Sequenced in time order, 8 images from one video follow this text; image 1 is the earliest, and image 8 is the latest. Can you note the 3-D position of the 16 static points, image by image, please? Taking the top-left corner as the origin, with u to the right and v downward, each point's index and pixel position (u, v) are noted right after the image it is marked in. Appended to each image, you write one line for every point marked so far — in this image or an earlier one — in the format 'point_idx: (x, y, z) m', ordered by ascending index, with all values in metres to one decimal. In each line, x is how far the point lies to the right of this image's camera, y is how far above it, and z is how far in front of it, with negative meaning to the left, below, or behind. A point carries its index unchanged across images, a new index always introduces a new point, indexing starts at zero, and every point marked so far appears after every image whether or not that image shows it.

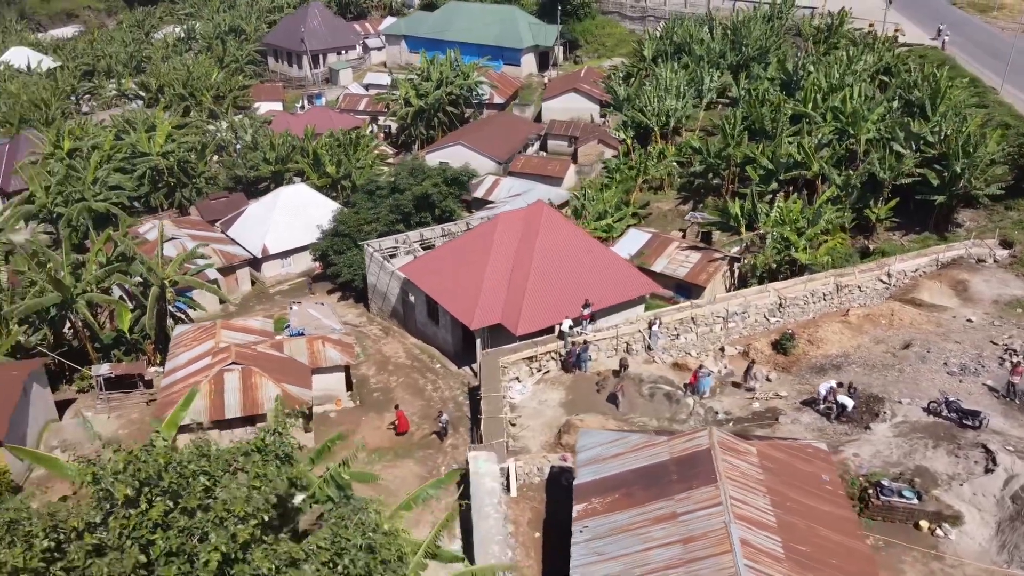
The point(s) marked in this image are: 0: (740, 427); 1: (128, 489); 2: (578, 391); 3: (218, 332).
0: (+4.9, -3.0, +17.2) m
1: (-3.1, -1.6, +6.4) m
2: (+1.5, -2.4, +18.6) m
3: (-7.4, -1.1, +20.0) m
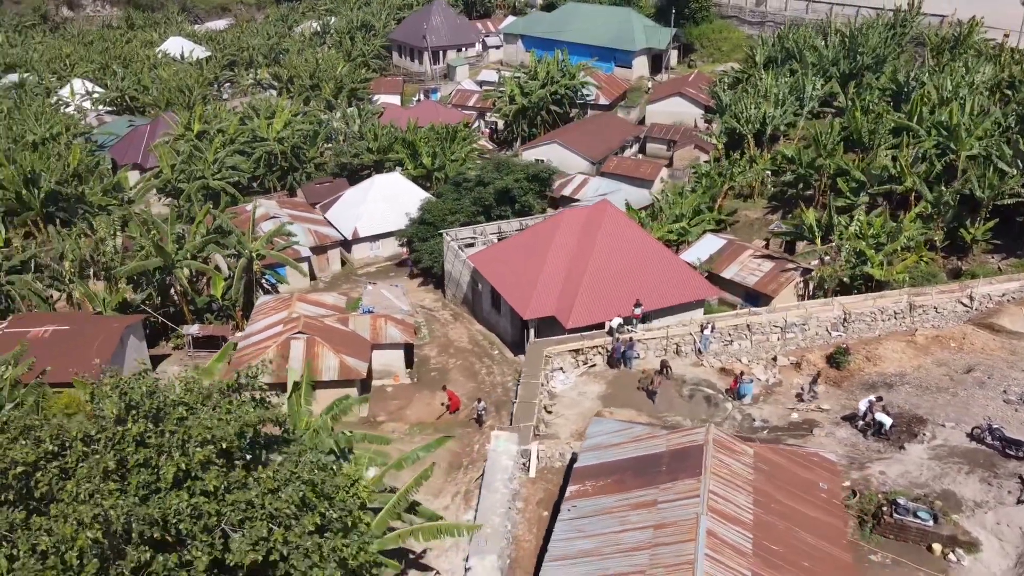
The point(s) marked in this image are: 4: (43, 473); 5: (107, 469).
0: (+5.6, -3.1, +17.2) m
1: (-3.8, -1.1, +7.6) m
2: (+2.5, -2.3, +19.1) m
3: (-5.9, -0.5, +21.7) m
4: (-4.1, -1.7, +7.1) m
5: (-3.4, -1.6, +7.0) m
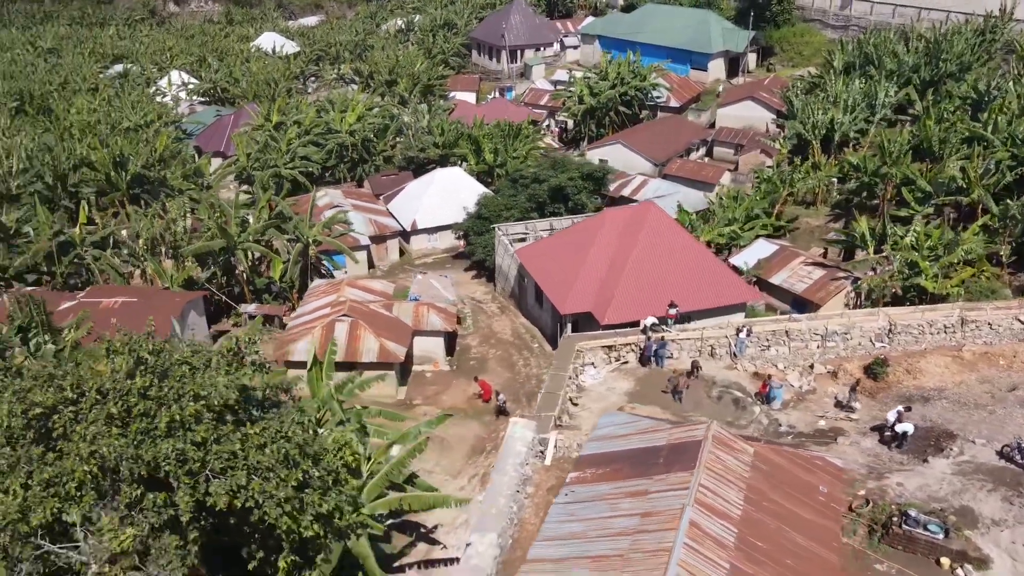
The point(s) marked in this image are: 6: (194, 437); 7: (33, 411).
0: (+6.1, -3.3, +17.1) m
1: (-4.1, -0.8, +8.5) m
2: (+3.2, -2.3, +19.3) m
3: (-4.8, 0.0, +22.7) m
4: (-4.5, -1.3, +8.0) m
5: (-3.8, -1.3, +7.8) m
6: (-3.1, -1.5, +7.9) m
7: (-4.7, -1.3, +8.0) m
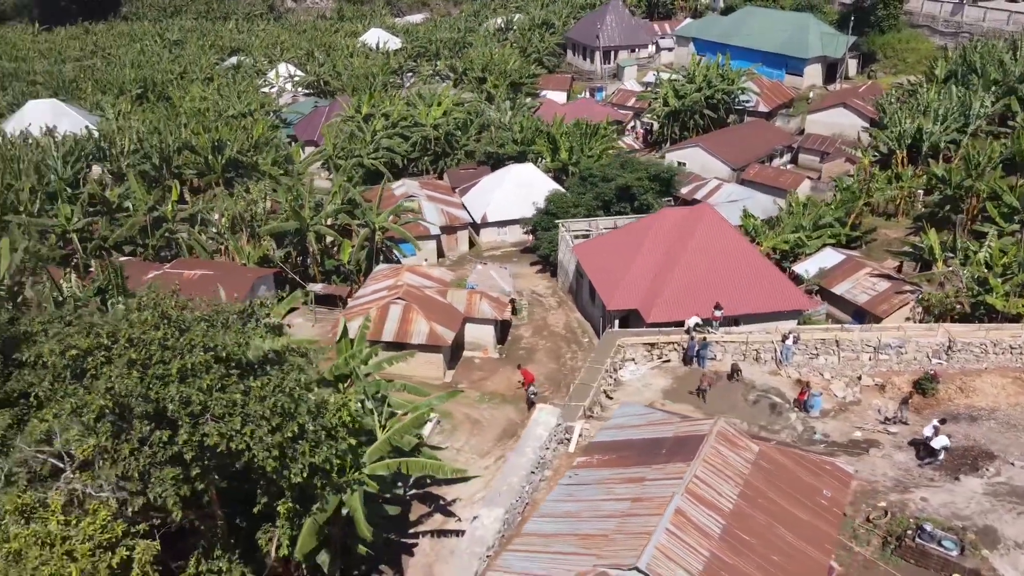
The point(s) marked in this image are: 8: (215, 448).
0: (+6.7, -3.4, +16.9) m
1: (-4.3, -0.3, +9.6) m
2: (+4.2, -2.3, +19.4) m
3: (-3.3, +0.4, +23.8) m
4: (-4.8, -0.8, +9.1) m
5: (-4.1, -0.8, +8.9) m
6: (-3.5, -1.0, +8.9) m
7: (-5.0, -0.8, +9.1) m
8: (-3.3, -1.8, +8.9) m
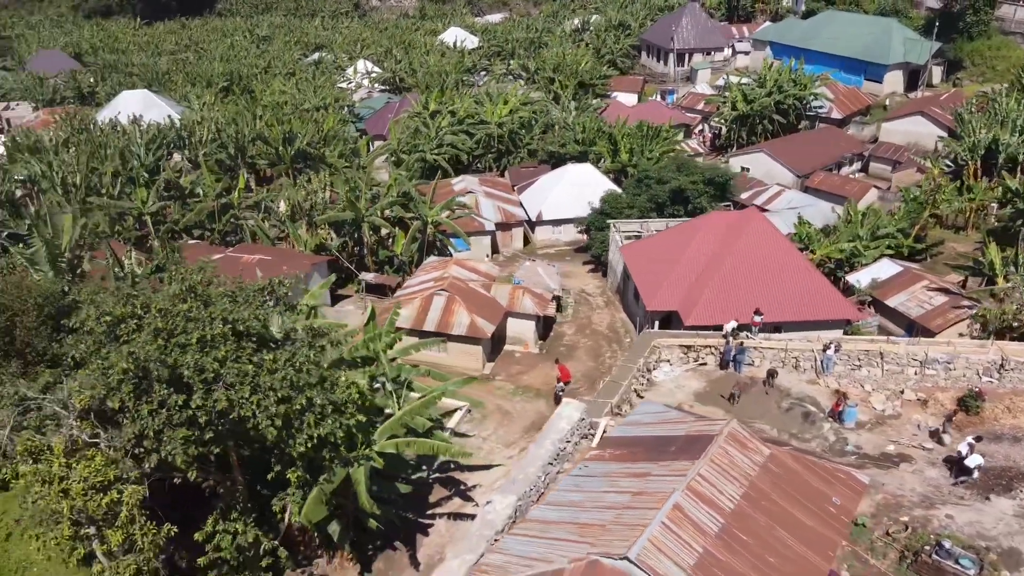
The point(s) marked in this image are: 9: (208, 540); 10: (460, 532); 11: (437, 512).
0: (+7.2, -3.6, +16.6) m
1: (-4.3, 0.0, +10.4) m
2: (+5.0, -2.4, +19.3) m
3: (-1.9, +0.6, +24.4) m
4: (-4.8, -0.5, +9.9) m
5: (-4.2, -0.5, +9.6) m
6: (-3.5, -0.8, +9.6) m
7: (-5.0, -0.4, +9.9) m
8: (-3.4, -1.5, +9.6) m
9: (-4.2, -3.4, +11.0) m
10: (-0.9, -4.2, +13.7) m
11: (-1.3, -4.1, +14.5) m
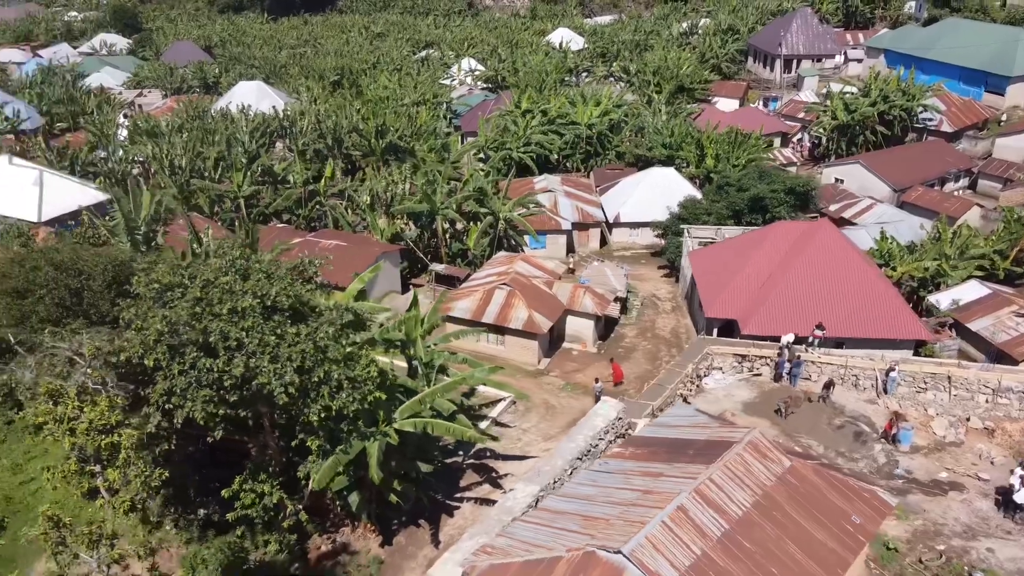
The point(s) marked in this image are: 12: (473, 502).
0: (+7.8, -3.9, +16.0) m
1: (-4.1, +0.4, +11.2) m
2: (+6.1, -2.6, +19.0) m
3: (+0.1, +0.8, +24.9) m
4: (-4.7, -0.1, +10.9) m
5: (-4.1, -0.1, +10.5) m
6: (-3.5, -0.4, +10.4) m
7: (-4.9, 0.0, +10.9) m
8: (-3.4, -1.2, +10.4) m
9: (-4.1, -3.1, +11.9) m
10: (-0.5, -4.0, +14.1) m
11: (-0.9, -3.9, +15.0) m
12: (-0.7, -4.0, +14.8) m
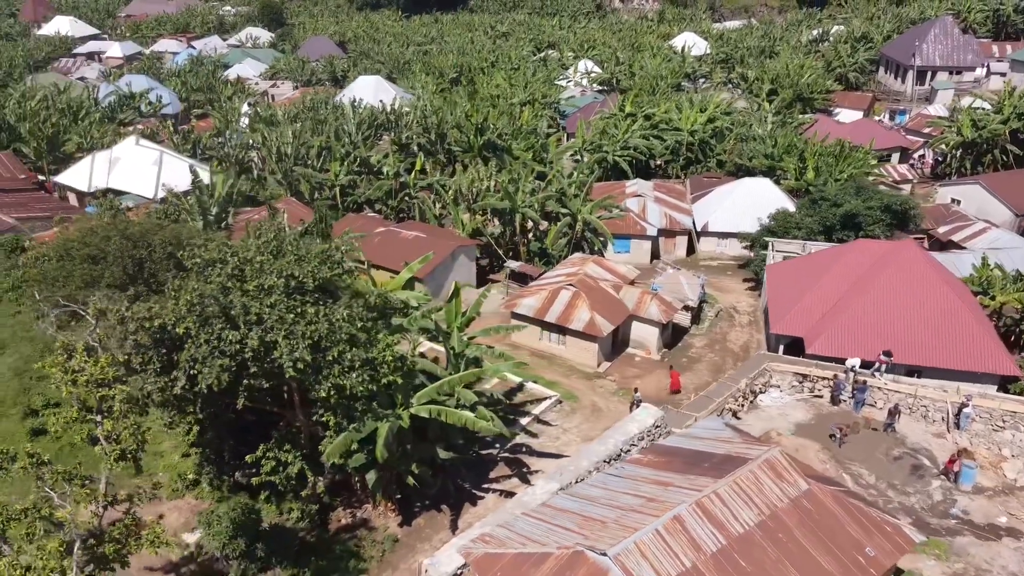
0: (+8.3, -4.5, +15.1) m
1: (-3.8, +0.7, +12.0) m
2: (+7.1, -3.0, +18.2) m
3: (+2.3, +0.7, +24.9) m
4: (-4.5, +0.3, +11.8) m
5: (-4.0, +0.2, +11.3) m
6: (-3.4, -0.2, +11.1) m
7: (-4.7, +0.4, +11.9) m
8: (-3.4, -0.9, +11.1) m
9: (-4.0, -2.7, +12.7) m
10: (-0.2, -3.9, +14.4) m
11: (-0.4, -3.8, +15.3) m
12: (-0.3, -3.9, +15.1) m
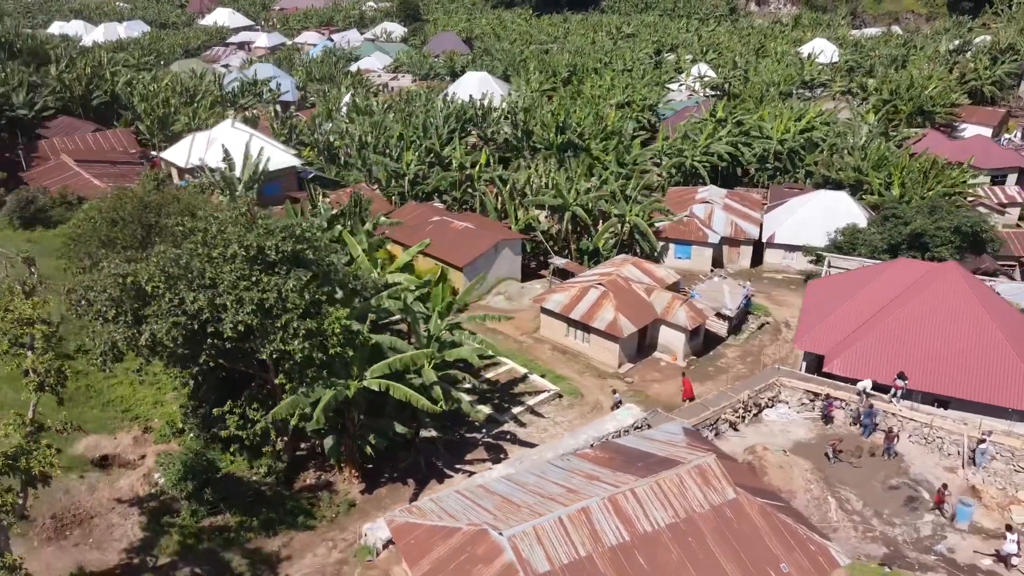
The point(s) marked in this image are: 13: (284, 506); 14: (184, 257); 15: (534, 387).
0: (+7.5, -4.9, +14.2) m
1: (-4.5, +1.2, +13.1) m
2: (+6.9, -3.4, +17.6) m
3: (+3.5, +0.7, +24.9) m
4: (-5.3, +0.9, +13.0) m
5: (-4.9, +0.7, +12.4) m
6: (-4.3, +0.3, +12.2) m
7: (-5.4, +1.0, +13.1) m
8: (-4.4, -0.4, +12.2) m
9: (-4.9, -2.2, +13.8) m
10: (-1.0, -3.7, +15.0) m
11: (-1.0, -3.5, +15.8) m
12: (-0.9, -3.6, +15.6) m
13: (-4.0, -3.9, +14.2) m
14: (-5.0, +0.5, +12.2) m
15: (+0.6, -2.4, +19.5) m
